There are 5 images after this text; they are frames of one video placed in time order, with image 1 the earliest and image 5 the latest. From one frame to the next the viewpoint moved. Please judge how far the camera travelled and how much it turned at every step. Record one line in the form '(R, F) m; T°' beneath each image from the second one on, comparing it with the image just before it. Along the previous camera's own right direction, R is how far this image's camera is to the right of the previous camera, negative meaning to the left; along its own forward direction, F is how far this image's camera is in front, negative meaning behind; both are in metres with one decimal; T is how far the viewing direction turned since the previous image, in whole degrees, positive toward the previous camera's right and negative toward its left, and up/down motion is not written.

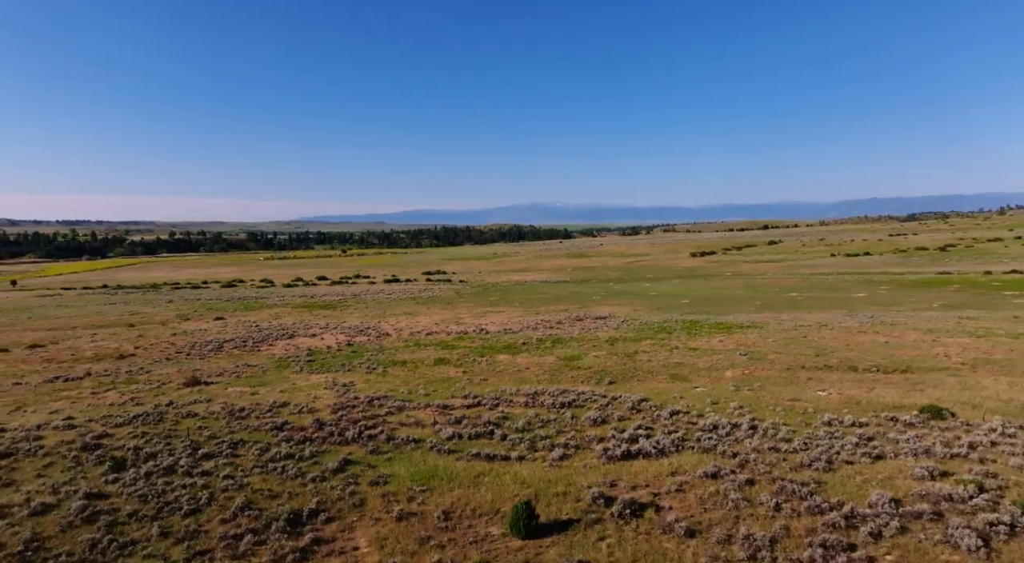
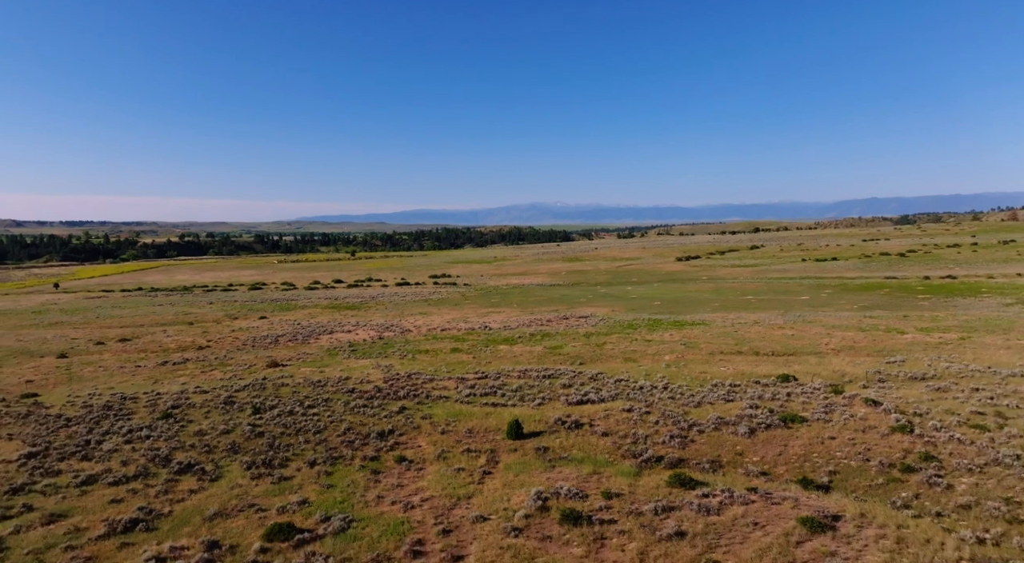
(+0.1, -10.0) m; 0°
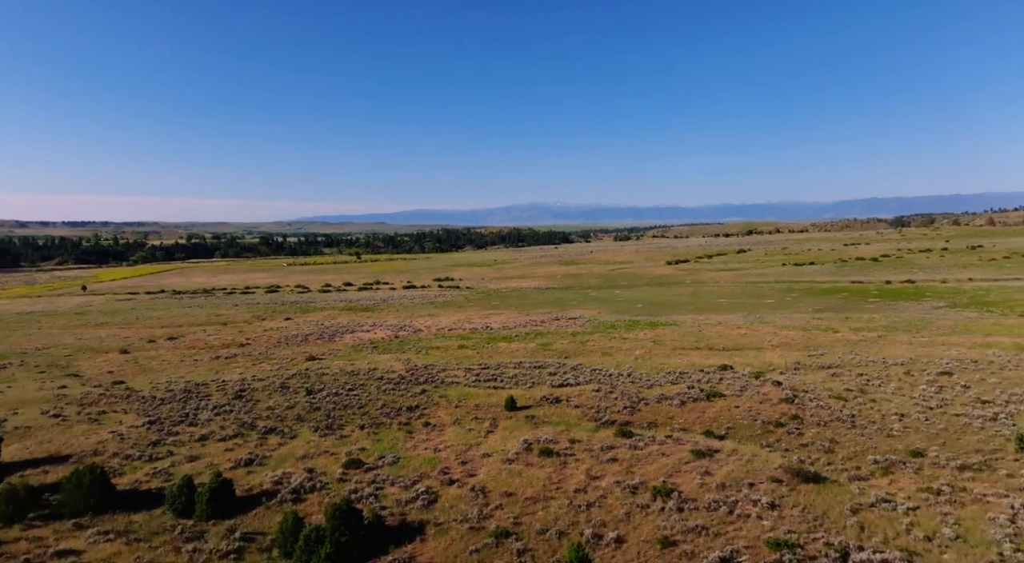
(+0.2, -7.7) m; 0°
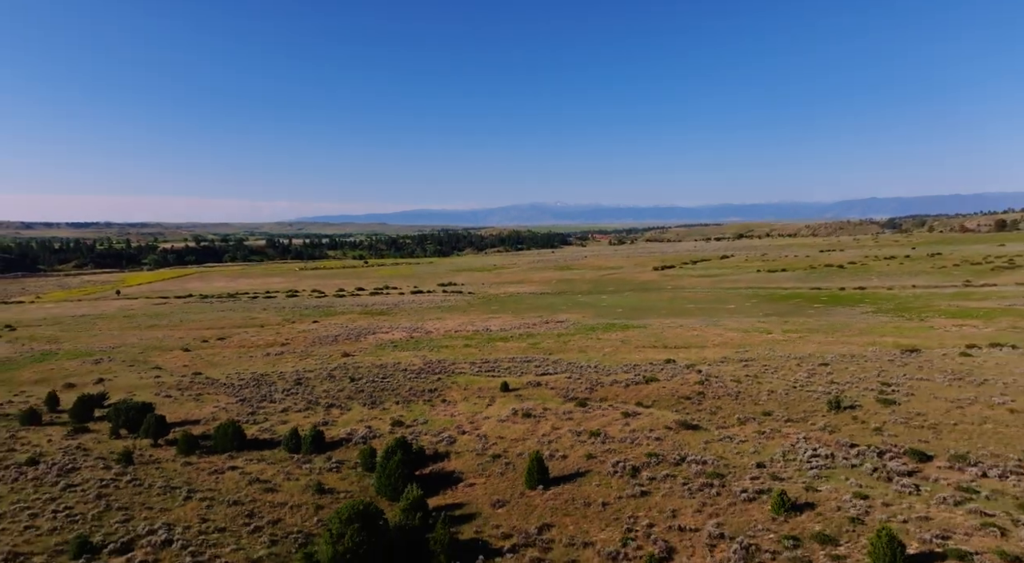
(+0.4, -11.2) m; 0°
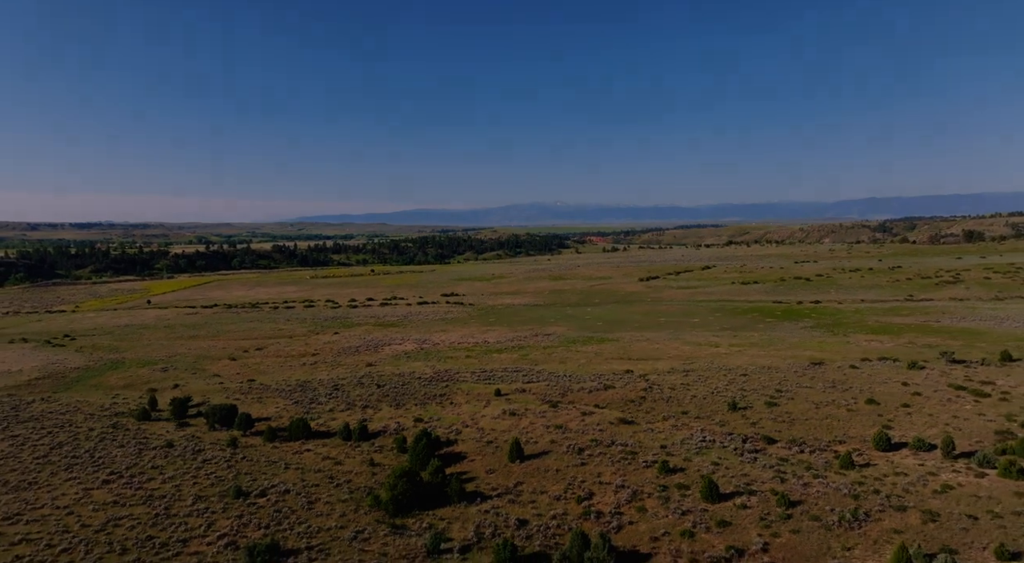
(+0.7, -12.5) m; 0°
